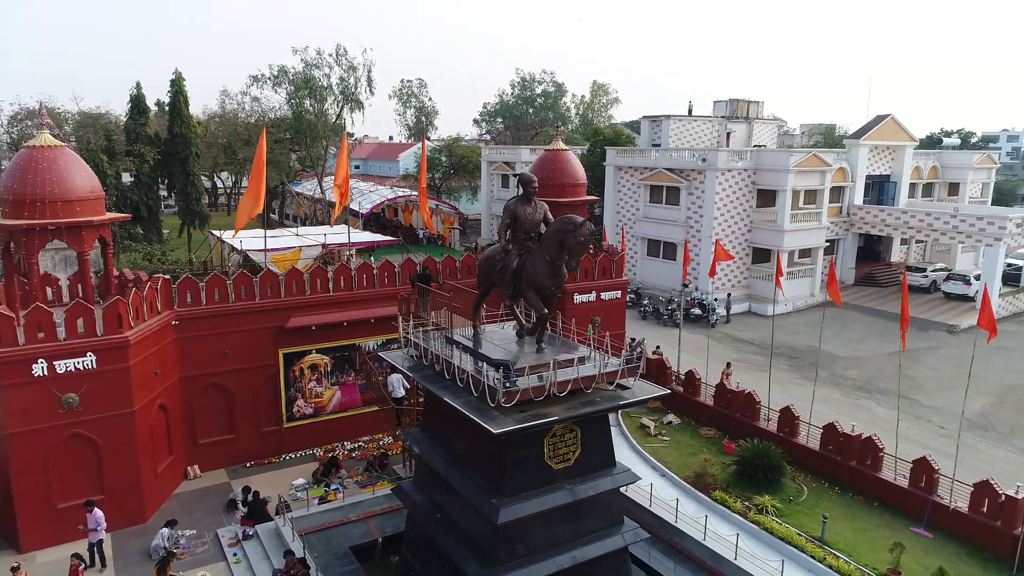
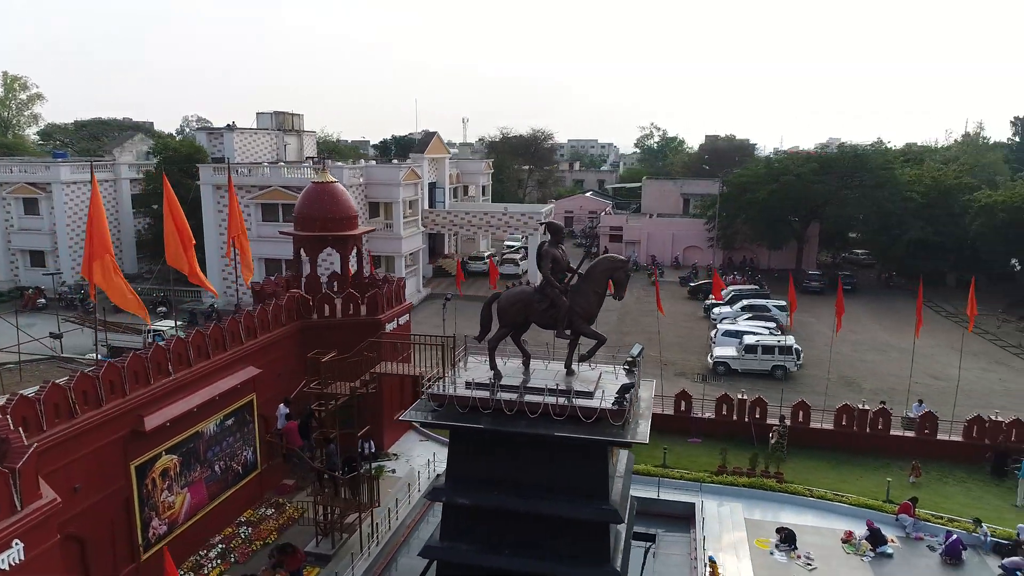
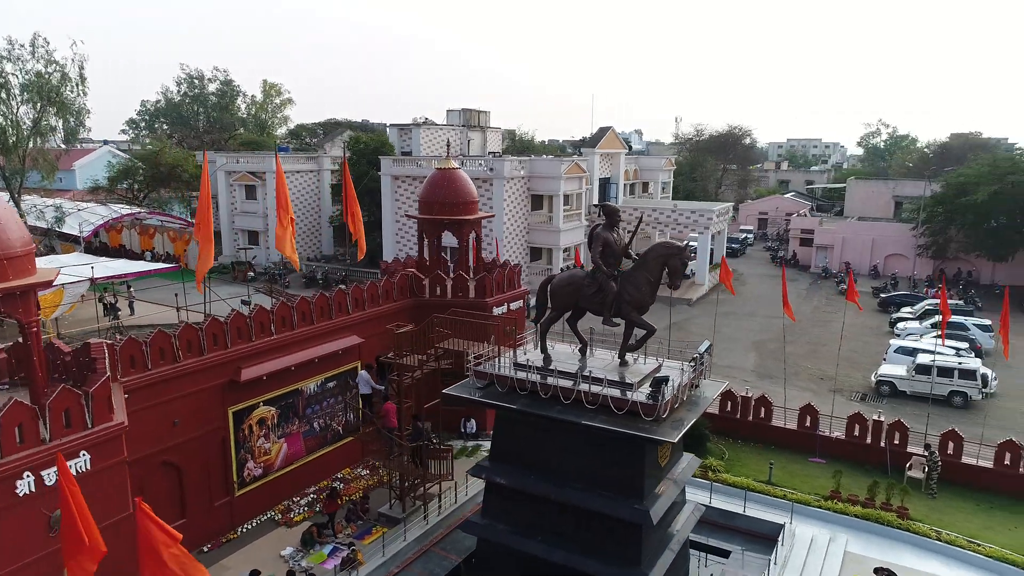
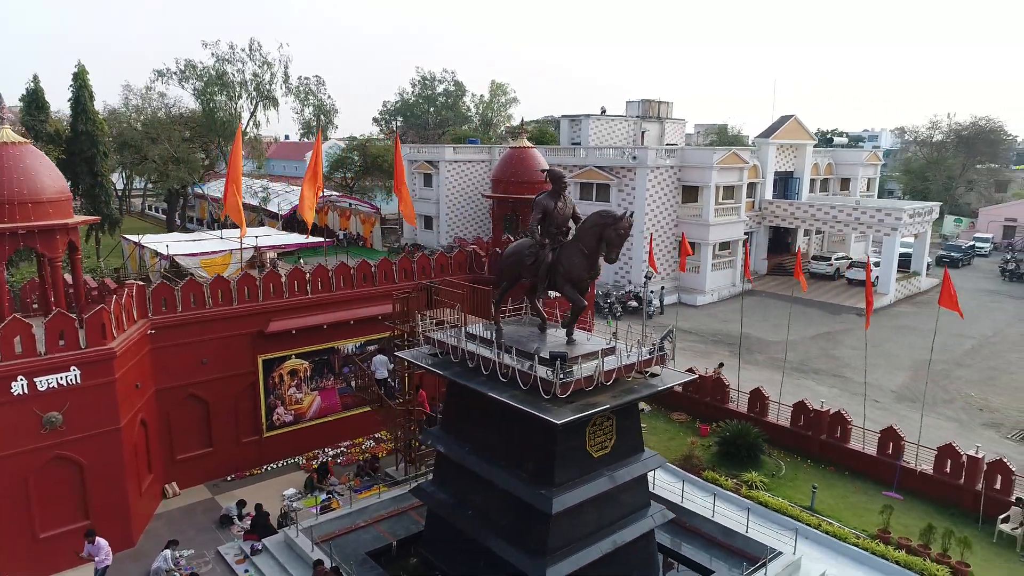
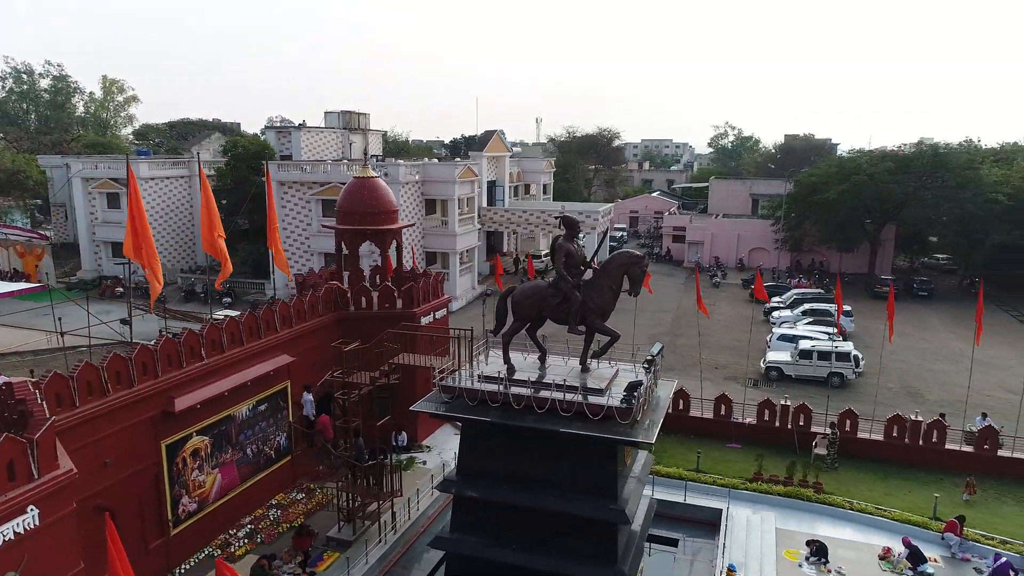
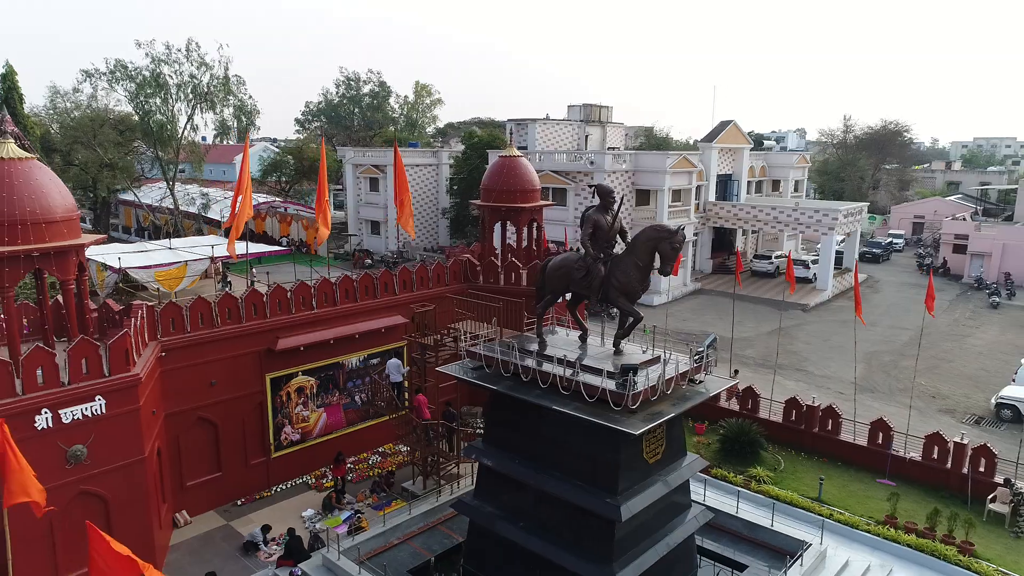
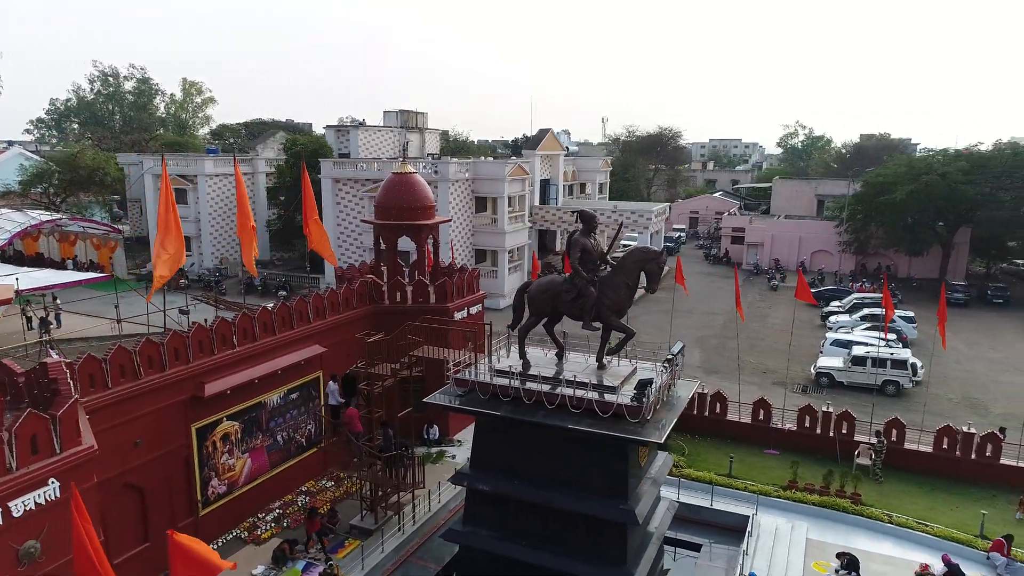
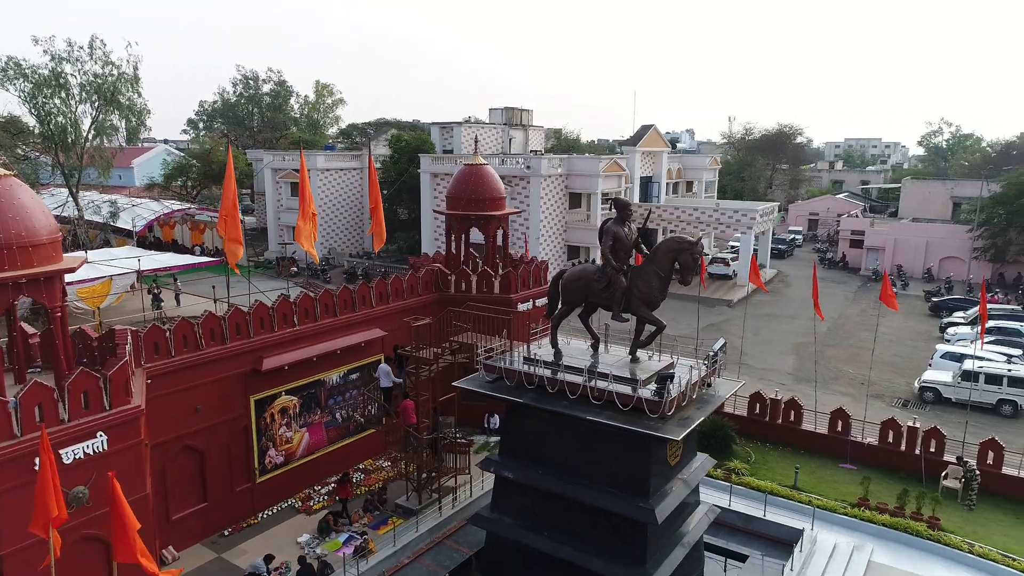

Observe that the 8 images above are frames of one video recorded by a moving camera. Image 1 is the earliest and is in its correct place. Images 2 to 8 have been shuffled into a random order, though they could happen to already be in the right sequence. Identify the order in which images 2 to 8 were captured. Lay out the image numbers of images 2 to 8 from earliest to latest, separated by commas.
4, 6, 8, 3, 7, 5, 2
